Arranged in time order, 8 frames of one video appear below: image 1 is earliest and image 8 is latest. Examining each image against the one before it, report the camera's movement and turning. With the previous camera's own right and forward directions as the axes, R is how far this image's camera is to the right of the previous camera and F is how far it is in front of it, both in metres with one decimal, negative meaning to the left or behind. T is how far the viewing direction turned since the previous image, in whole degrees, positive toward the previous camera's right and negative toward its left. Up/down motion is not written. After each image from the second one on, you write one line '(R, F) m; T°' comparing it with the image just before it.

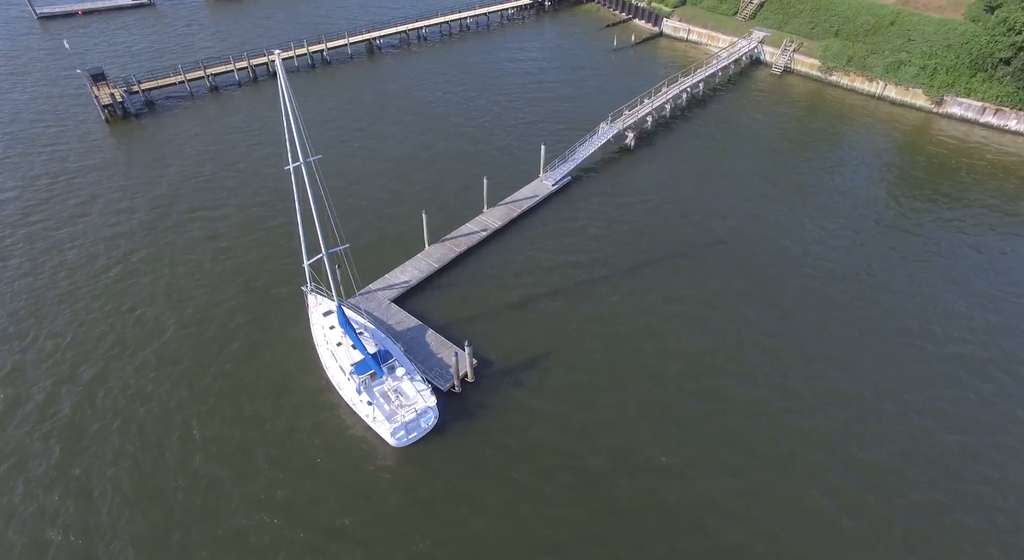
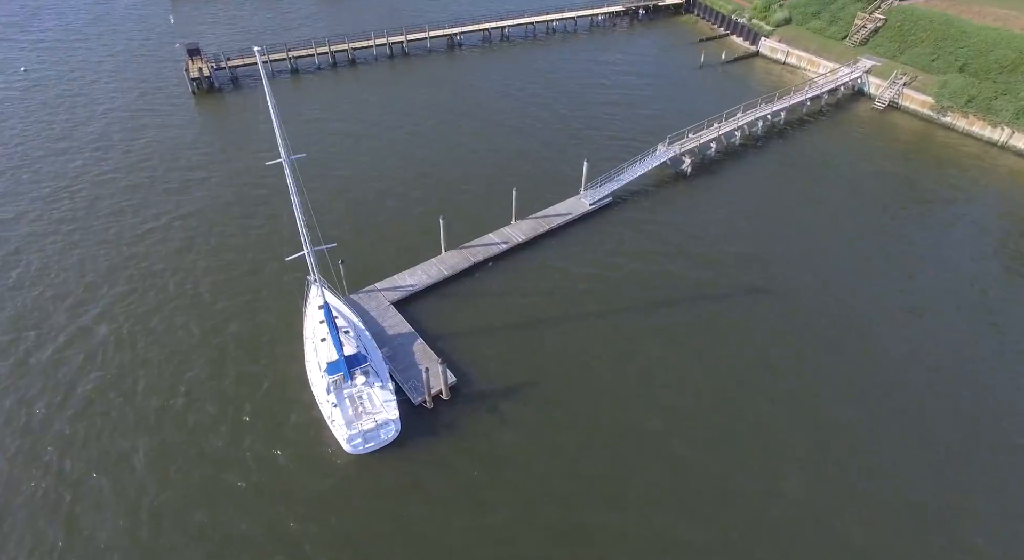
(+5.4, +1.5) m; -9°
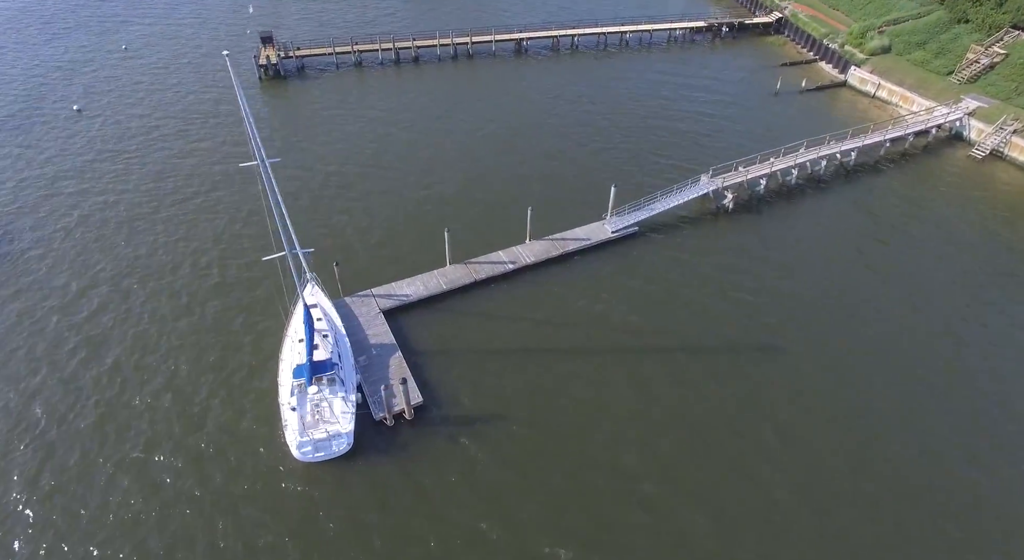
(+5.3, +1.7) m; -8°
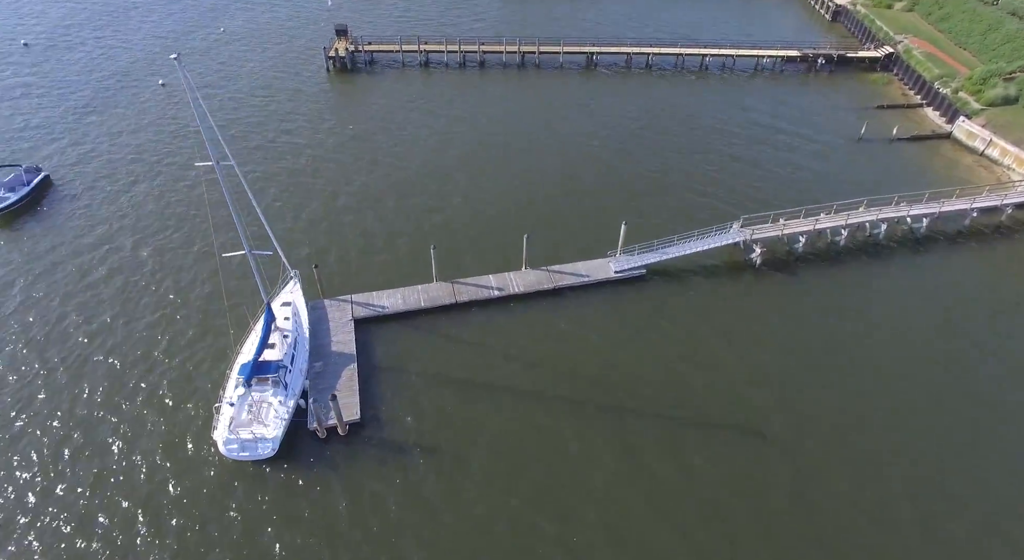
(+7.4, +2.1) m; -10°
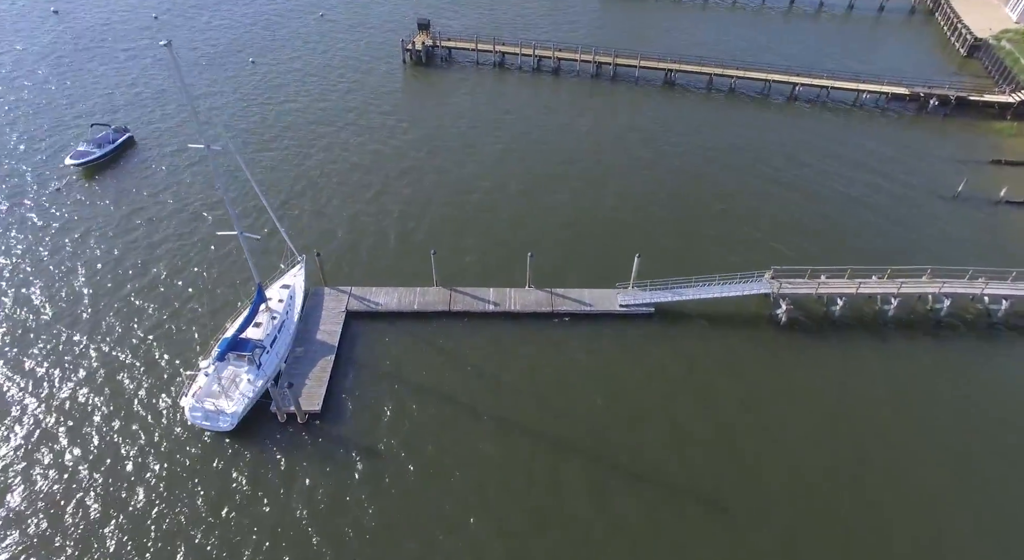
(+6.6, +1.7) m; -10°
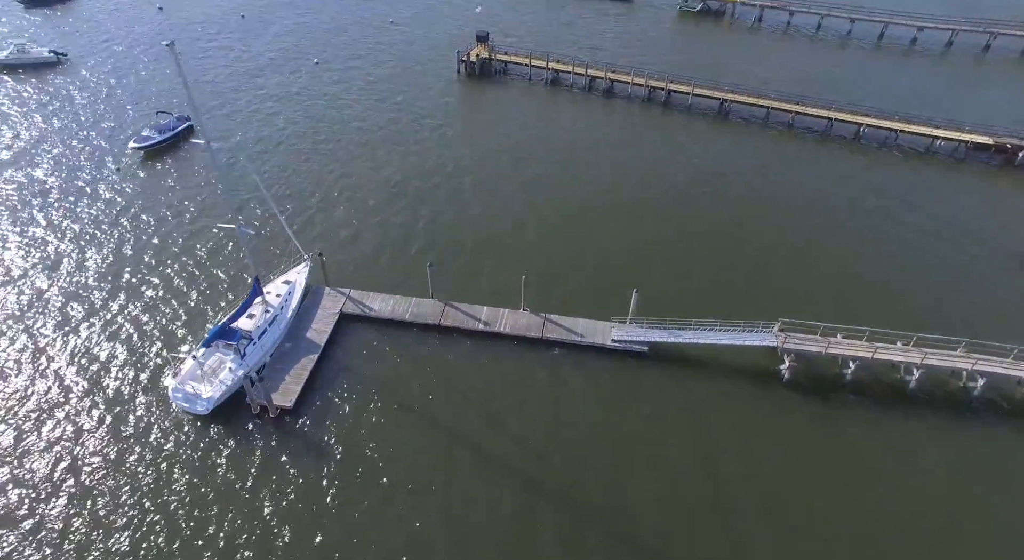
(+5.3, +1.0) m; -8°
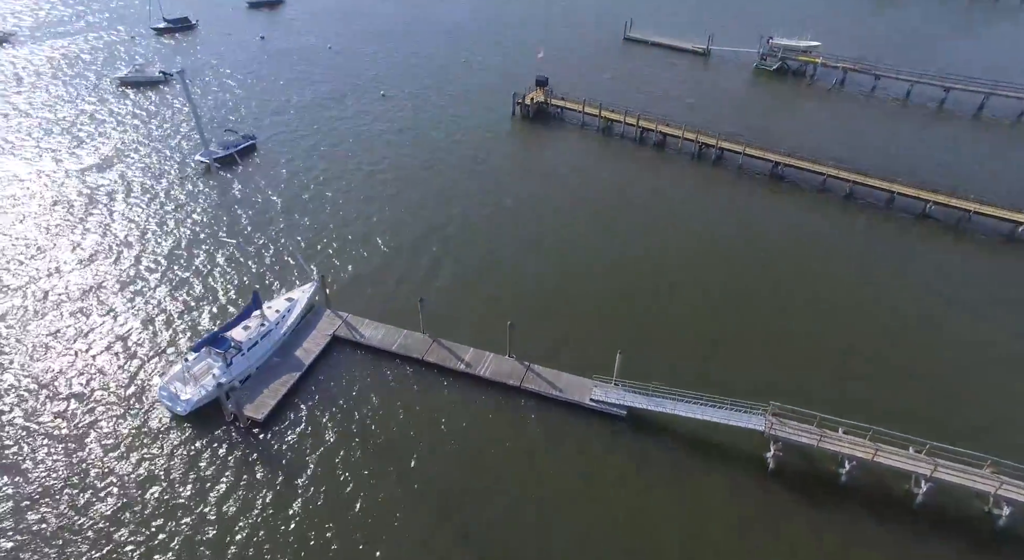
(+6.0, +1.0) m; -9°
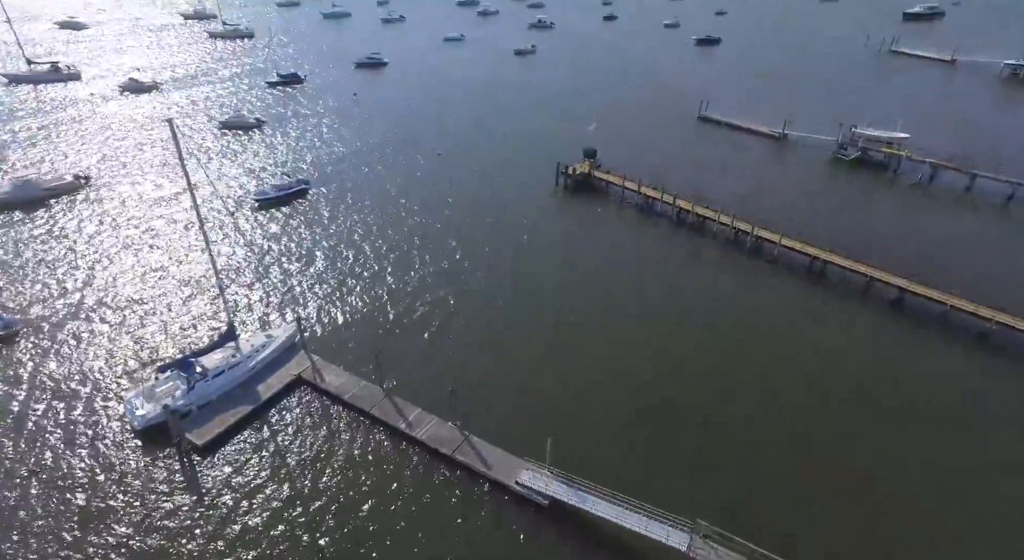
(+9.3, +1.6) m; -11°
